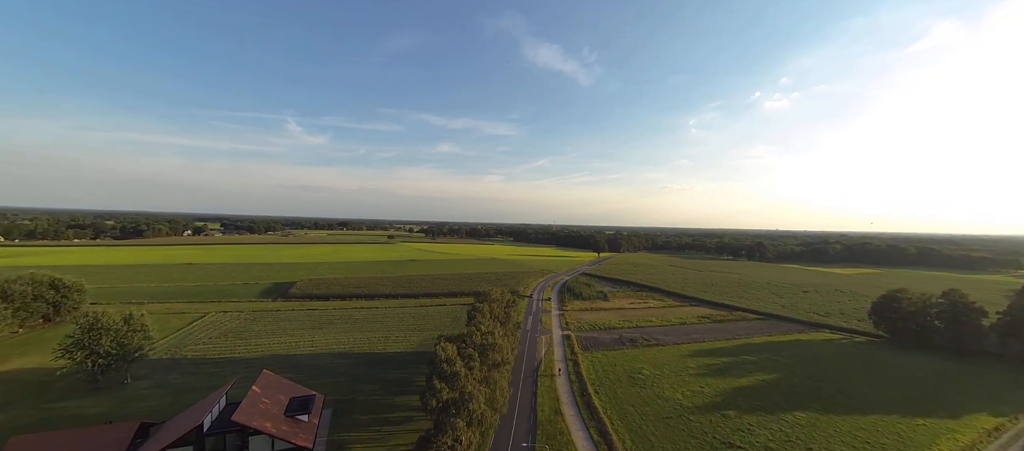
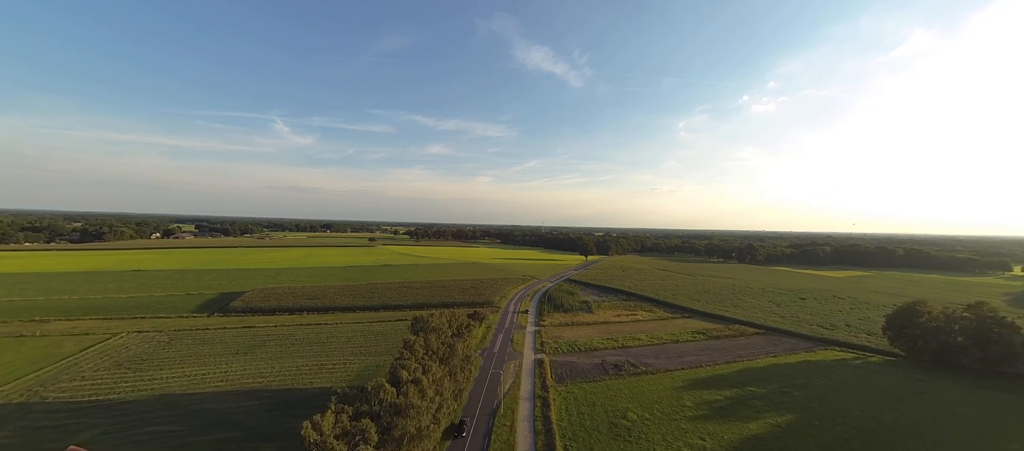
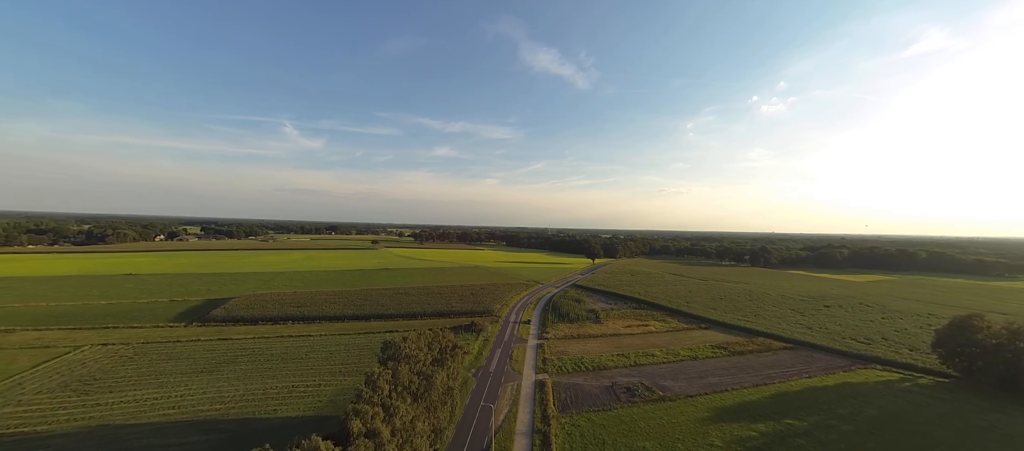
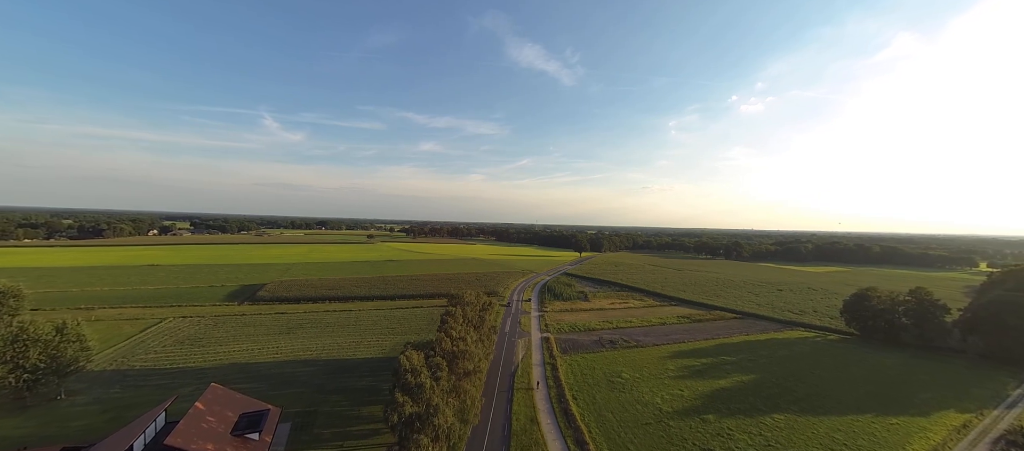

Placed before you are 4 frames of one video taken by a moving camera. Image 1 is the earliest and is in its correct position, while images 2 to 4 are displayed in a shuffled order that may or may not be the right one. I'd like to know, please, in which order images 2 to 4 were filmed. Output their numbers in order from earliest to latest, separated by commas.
4, 2, 3
